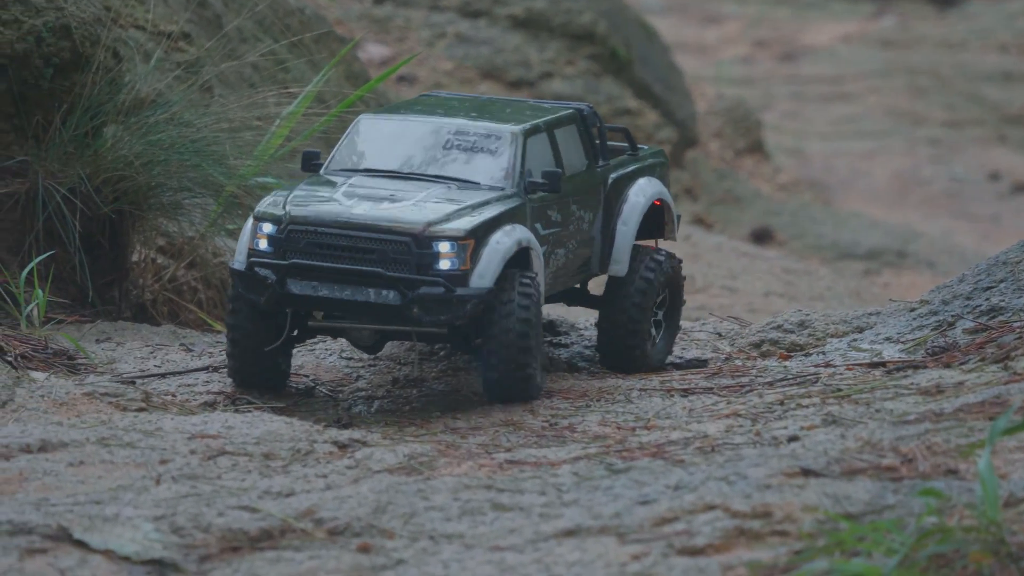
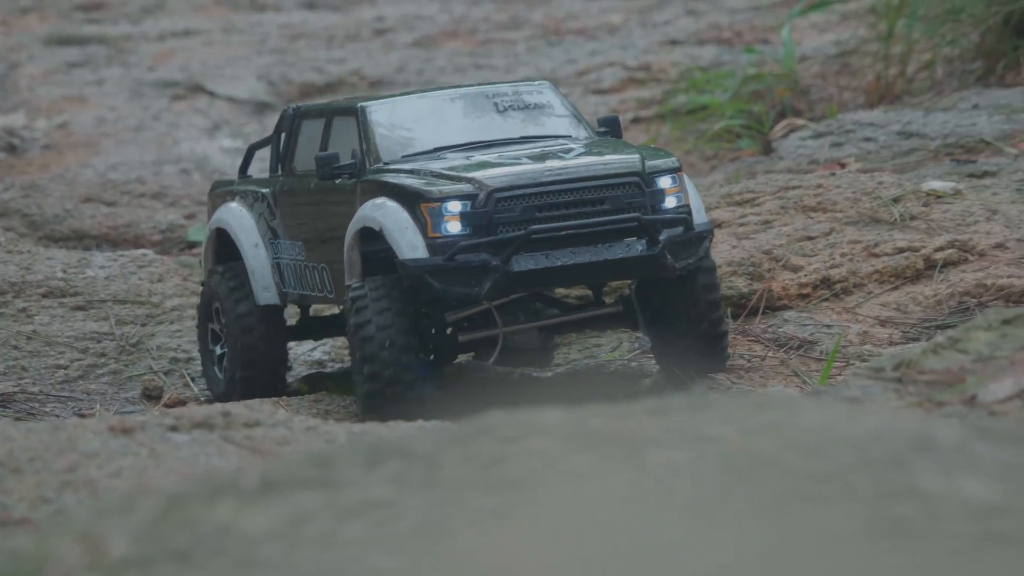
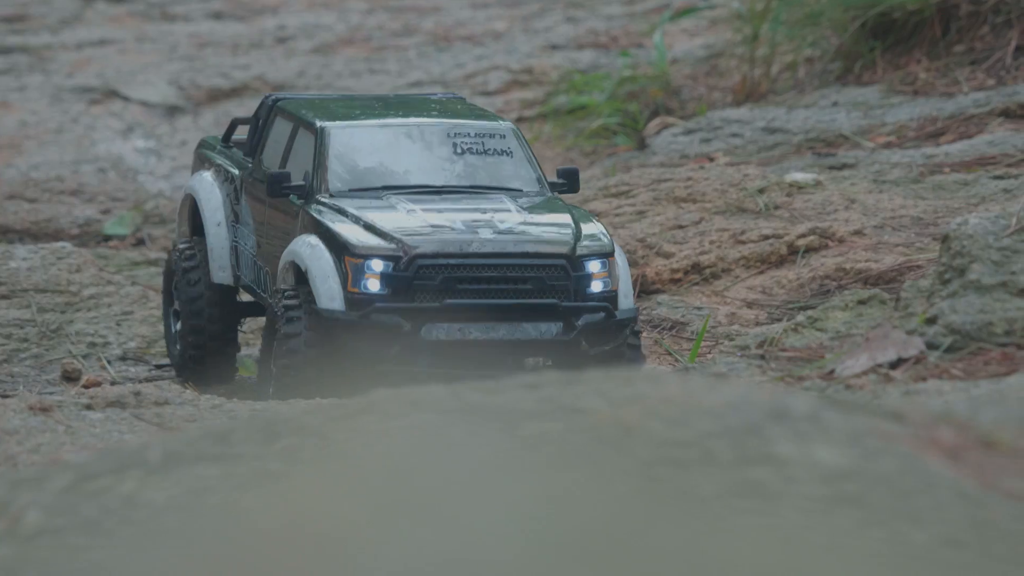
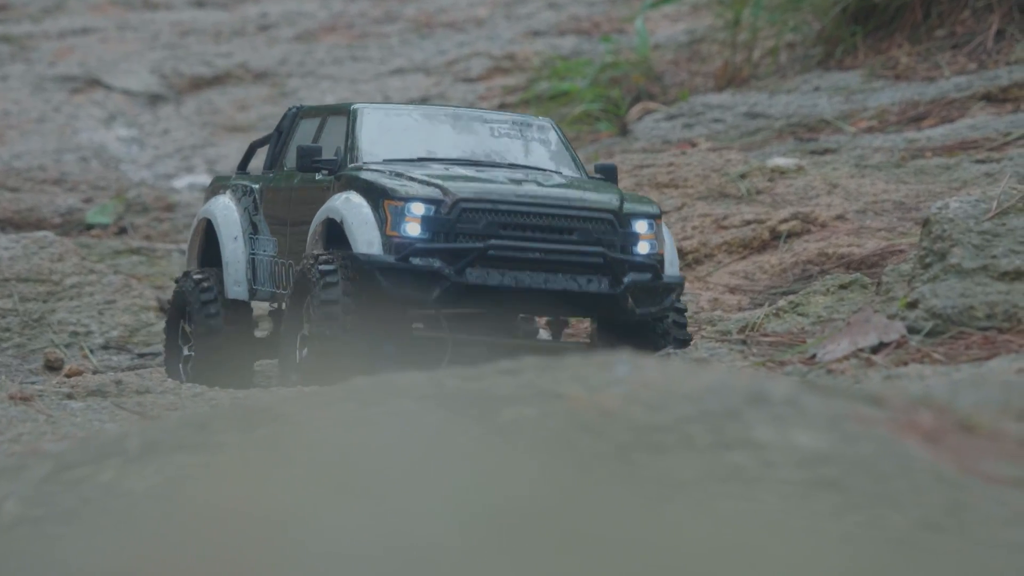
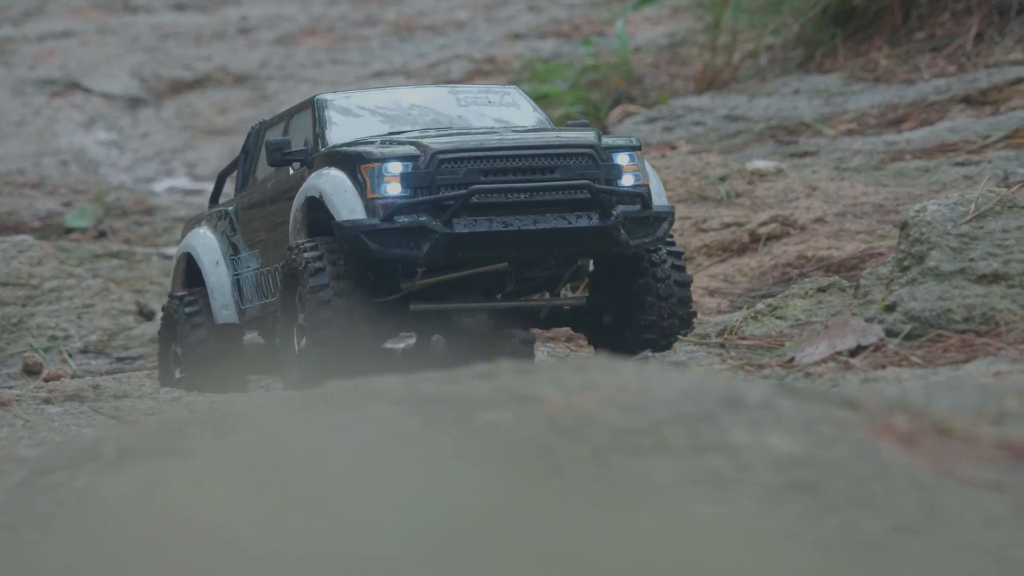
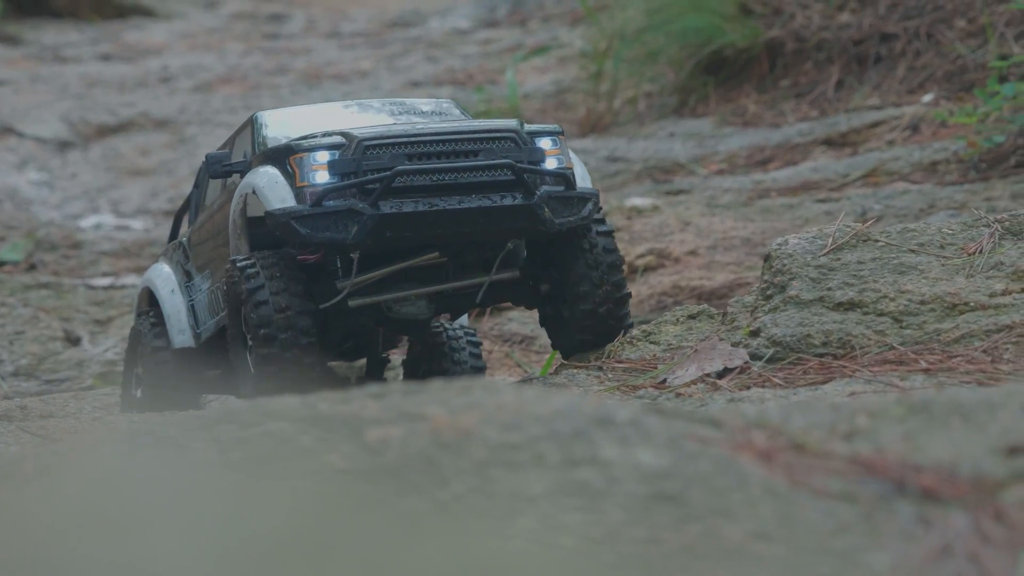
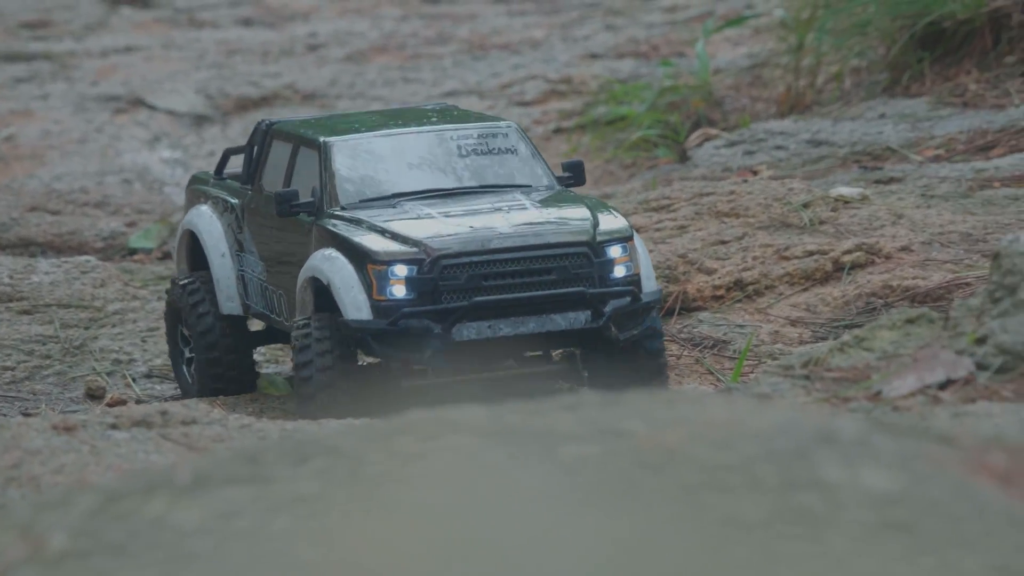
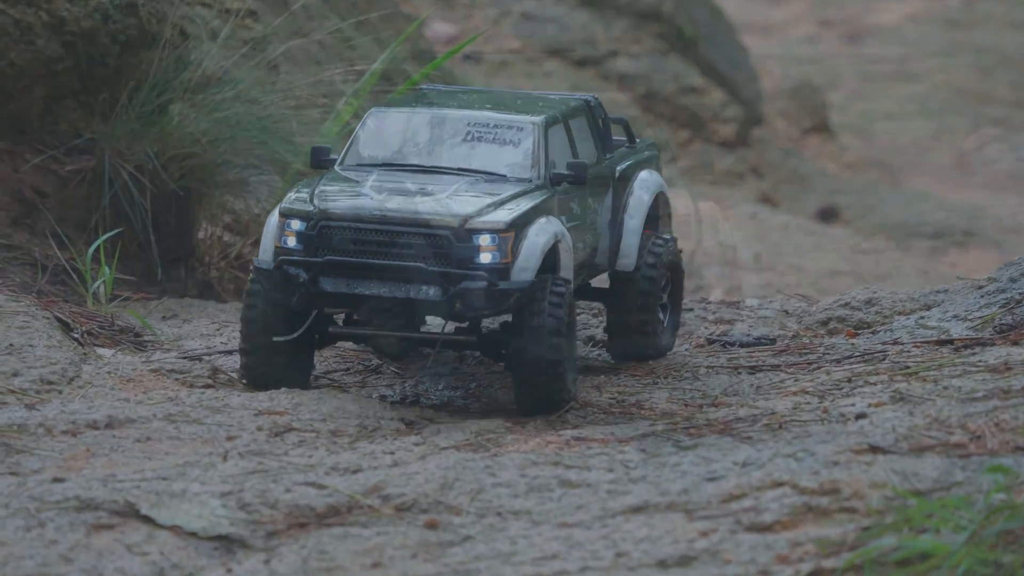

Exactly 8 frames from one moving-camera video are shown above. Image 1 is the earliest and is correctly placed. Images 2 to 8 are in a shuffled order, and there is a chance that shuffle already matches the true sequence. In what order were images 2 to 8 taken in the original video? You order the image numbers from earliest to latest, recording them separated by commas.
8, 2, 7, 3, 4, 5, 6
